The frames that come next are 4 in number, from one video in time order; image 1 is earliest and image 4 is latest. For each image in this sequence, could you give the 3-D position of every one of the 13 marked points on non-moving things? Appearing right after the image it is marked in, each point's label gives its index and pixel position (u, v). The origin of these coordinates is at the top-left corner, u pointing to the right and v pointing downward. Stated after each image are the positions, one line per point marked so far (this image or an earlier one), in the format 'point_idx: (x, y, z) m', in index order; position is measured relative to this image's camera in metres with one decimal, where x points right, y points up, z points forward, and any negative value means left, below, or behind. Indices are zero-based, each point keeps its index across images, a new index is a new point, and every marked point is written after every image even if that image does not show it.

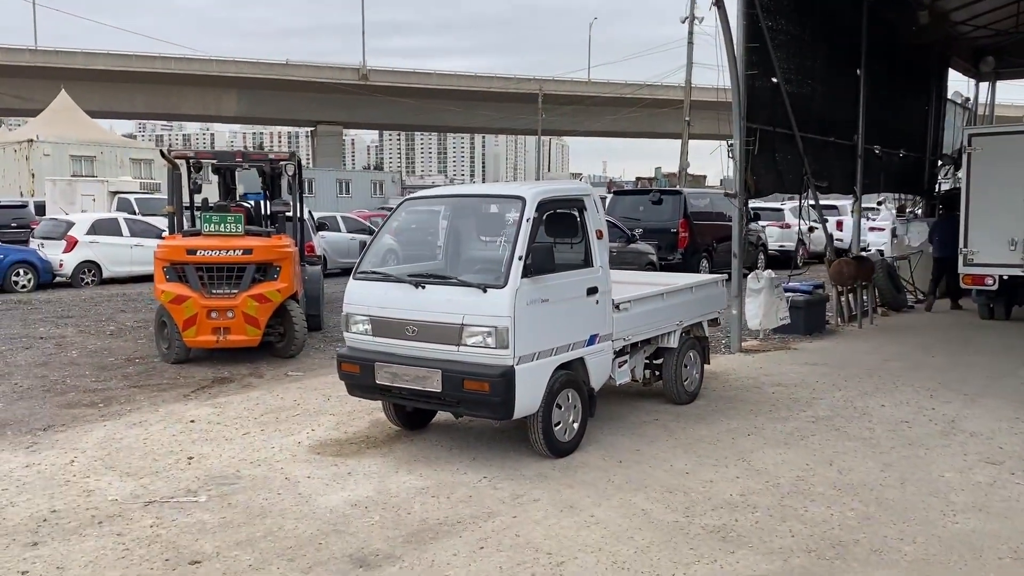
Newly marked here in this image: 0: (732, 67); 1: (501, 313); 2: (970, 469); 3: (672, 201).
0: (+2.5, +2.5, +9.8) m
1: (-0.1, -0.1, +5.1) m
2: (+2.9, -1.1, +5.4) m
3: (+3.3, +1.8, +17.7) m
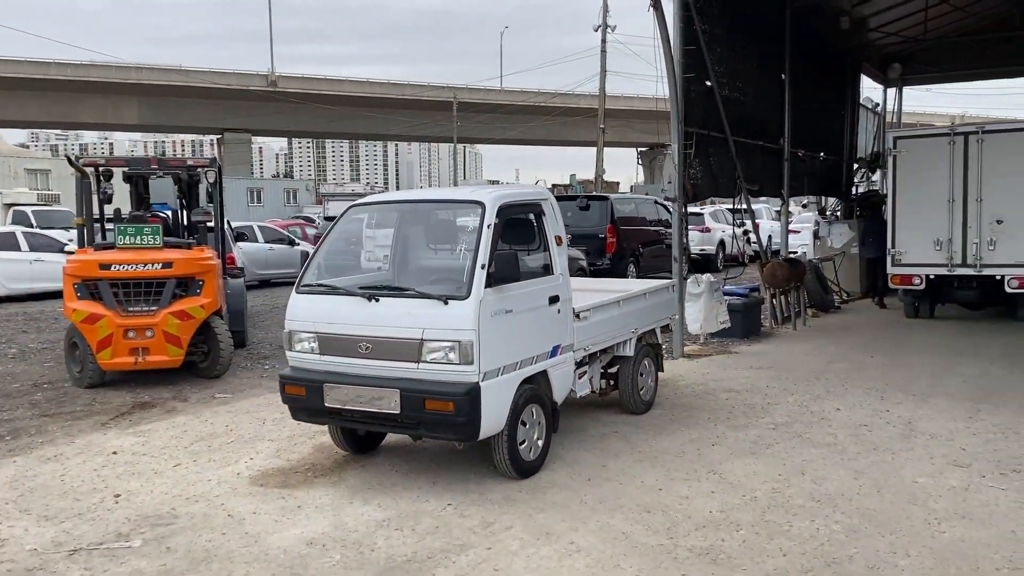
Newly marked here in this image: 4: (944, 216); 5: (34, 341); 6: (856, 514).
0: (+1.8, +2.4, +9.7) m
1: (-0.3, -0.2, +4.8) m
2: (+2.6, -1.1, +5.4) m
3: (+1.8, +1.7, +17.6) m
4: (+5.8, +1.0, +11.6) m
5: (-6.4, -0.7, +11.6) m
6: (+1.9, -1.2, +4.7) m
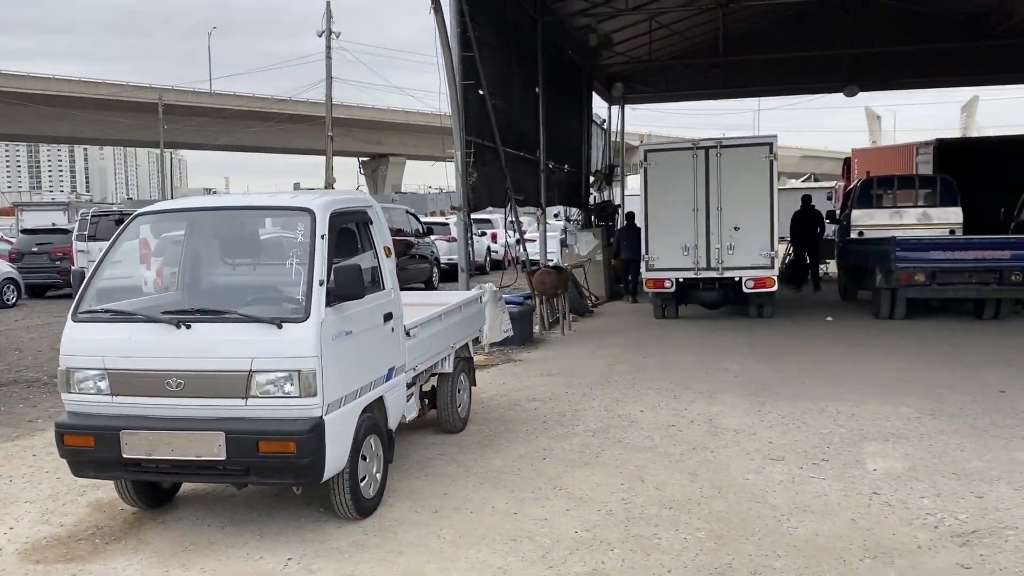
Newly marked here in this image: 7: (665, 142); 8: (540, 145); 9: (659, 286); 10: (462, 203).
0: (-0.7, +2.3, +9.5) m
1: (-1.0, -0.3, +4.2) m
2: (+1.6, -1.2, +5.6) m
3: (-3.1, +1.4, +17.0) m
4: (+2.6, +0.9, +12.5) m
5: (-8.9, -1.1, +8.7) m
6: (+1.1, -1.3, +4.7) m
7: (+2.2, +2.1, +12.5) m
8: (+0.5, +2.3, +14.1) m
9: (+2.2, 0.0, +12.7) m
10: (-0.6, +0.9, +9.6) m
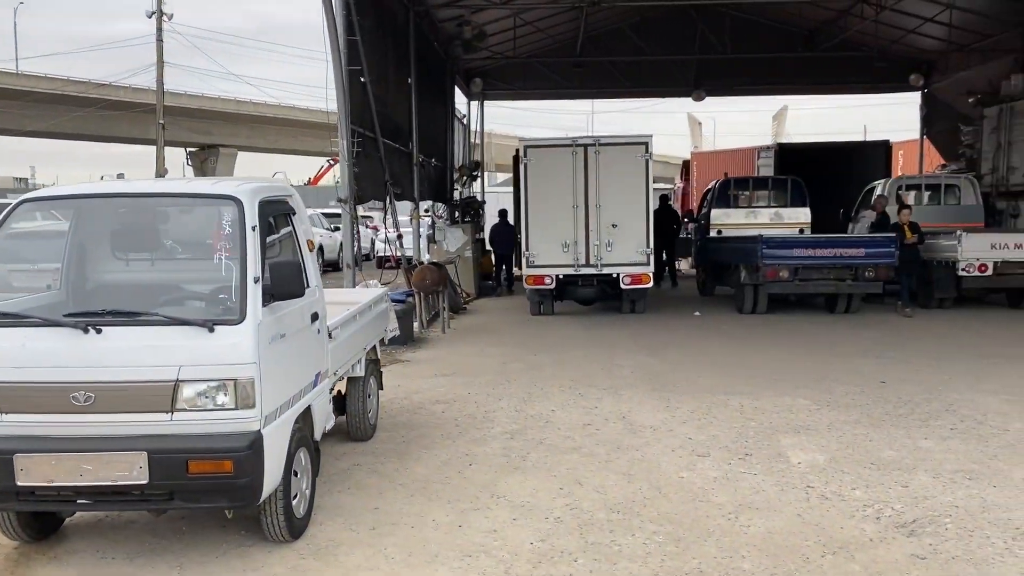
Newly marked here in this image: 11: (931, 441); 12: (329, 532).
0: (-1.8, +2.4, +8.9) m
1: (-1.1, -0.3, +3.7) m
2: (+1.2, -1.1, +5.6) m
3: (-5.6, +1.5, +15.9) m
4: (+0.8, +1.0, +12.6) m
5: (-9.7, -1.1, +6.7) m
6: (+0.8, -1.2, +4.6) m
7: (+0.5, +2.1, +12.5) m
8: (-1.5, +2.4, +13.7) m
9: (+0.4, +0.1, +12.7) m
10: (-1.7, +1.0, +9.1) m
11: (+2.9, -1.1, +6.0) m
12: (-0.9, -1.2, +4.4) m
